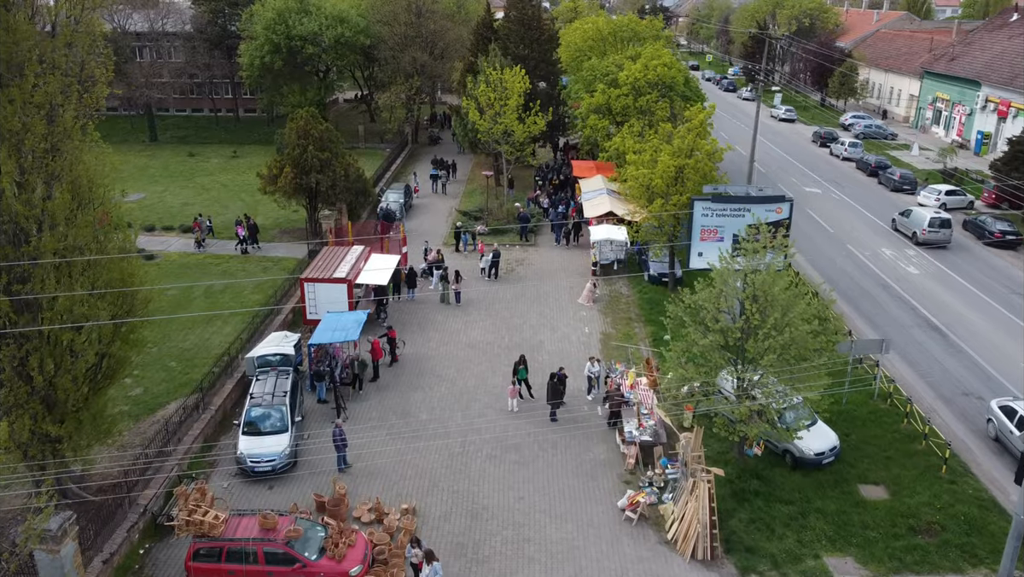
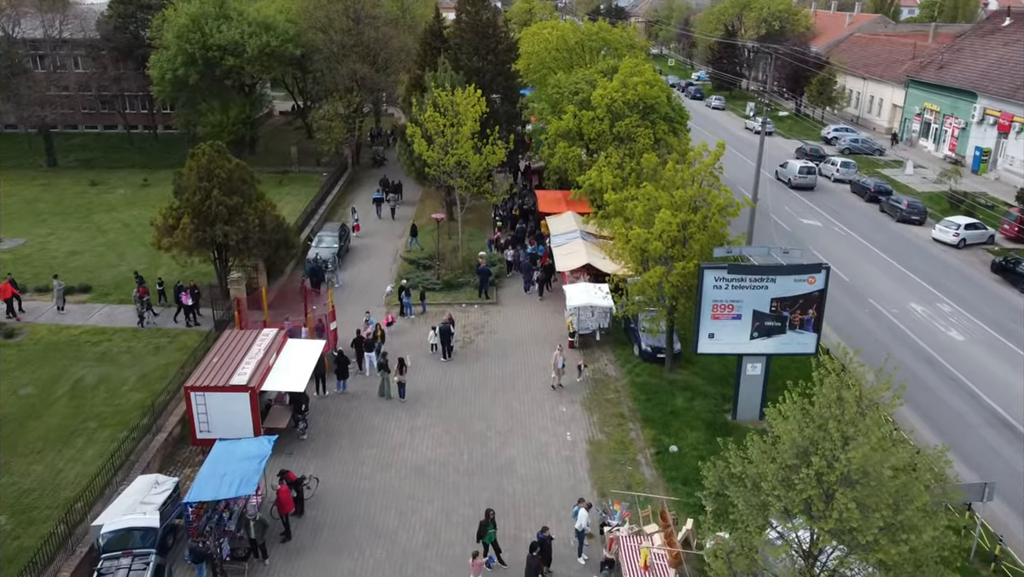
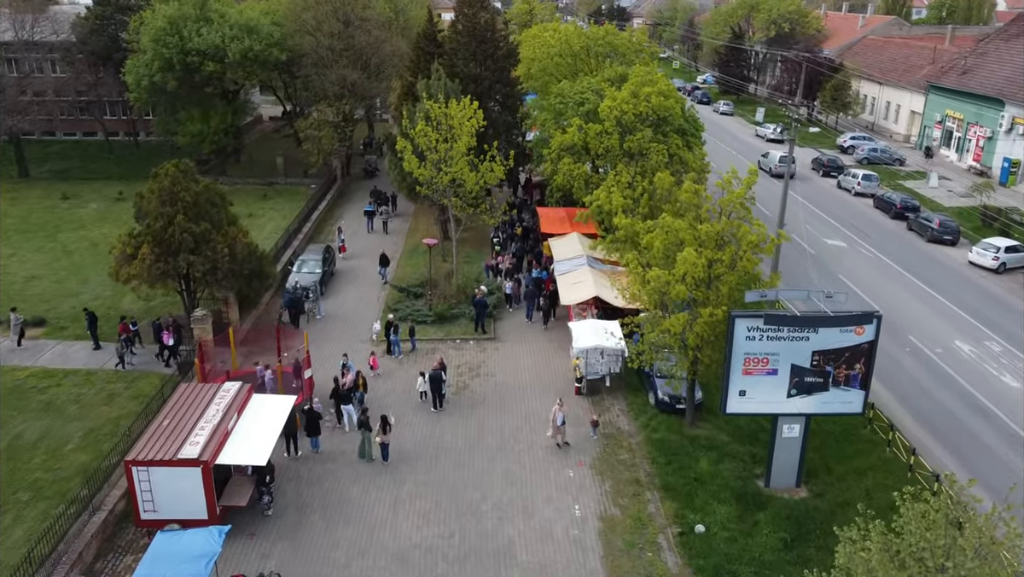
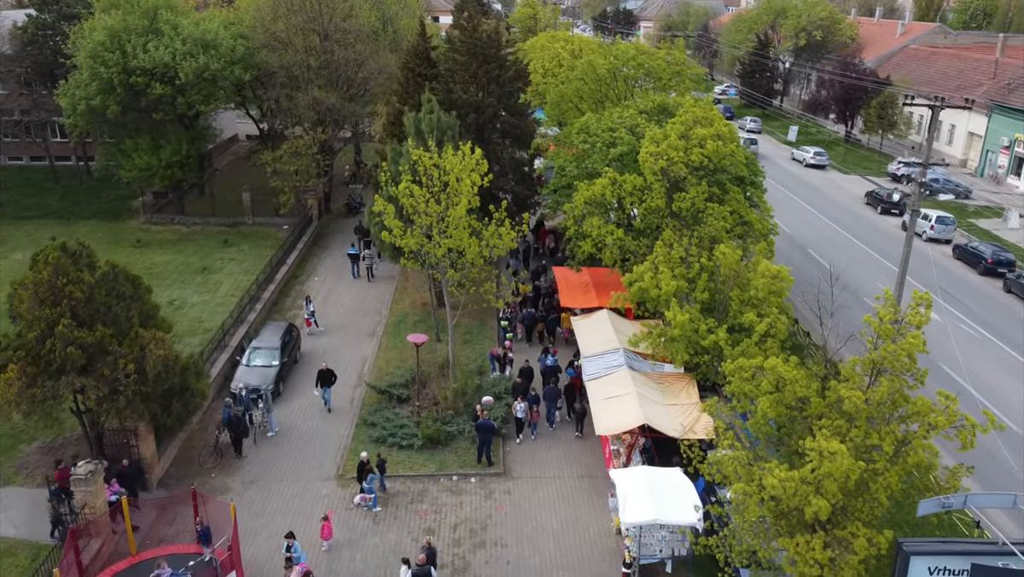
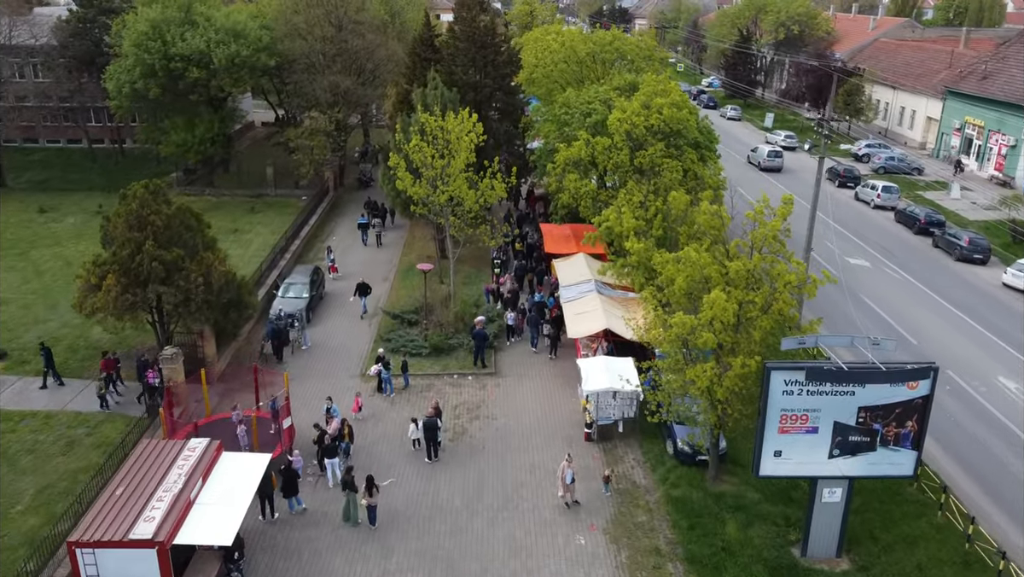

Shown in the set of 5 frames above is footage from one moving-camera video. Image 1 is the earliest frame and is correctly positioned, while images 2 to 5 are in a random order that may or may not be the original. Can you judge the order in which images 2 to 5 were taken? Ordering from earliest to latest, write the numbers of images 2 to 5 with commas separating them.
2, 3, 5, 4
